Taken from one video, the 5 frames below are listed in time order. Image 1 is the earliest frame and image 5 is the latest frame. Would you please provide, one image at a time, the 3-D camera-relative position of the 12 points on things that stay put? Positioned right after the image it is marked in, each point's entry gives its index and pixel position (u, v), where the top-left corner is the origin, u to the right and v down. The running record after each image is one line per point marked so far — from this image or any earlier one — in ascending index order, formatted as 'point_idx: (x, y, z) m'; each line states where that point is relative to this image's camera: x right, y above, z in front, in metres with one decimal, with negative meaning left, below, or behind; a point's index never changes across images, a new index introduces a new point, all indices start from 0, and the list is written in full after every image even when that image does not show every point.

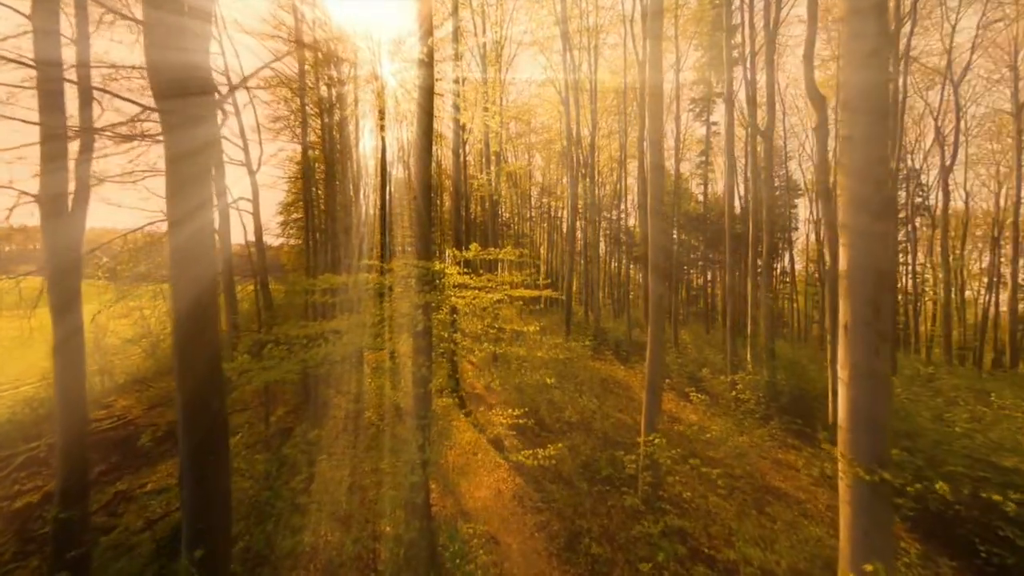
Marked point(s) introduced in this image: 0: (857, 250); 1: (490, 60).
0: (+1.8, +0.2, +2.7) m
1: (-0.6, +6.5, +14.9) m
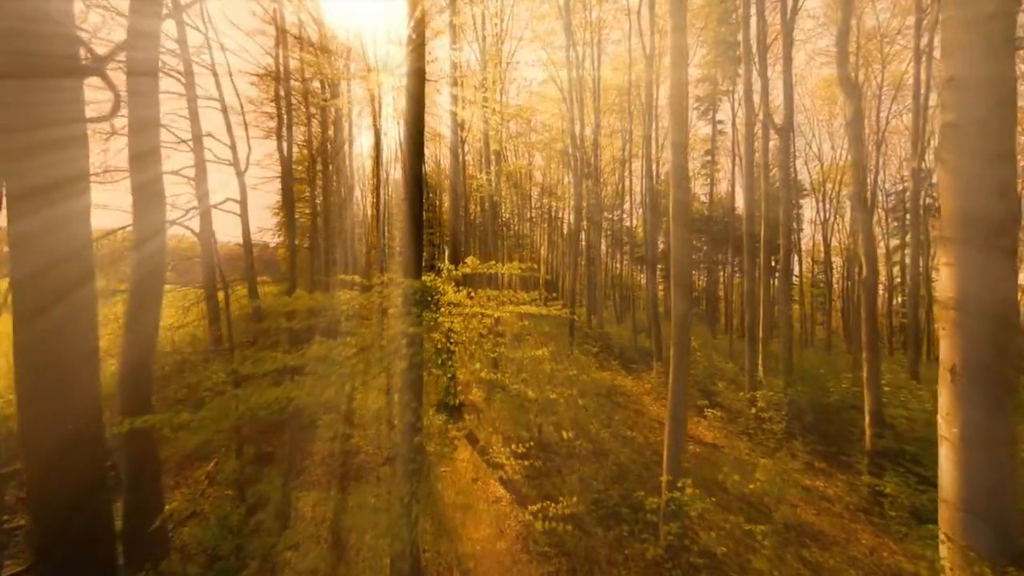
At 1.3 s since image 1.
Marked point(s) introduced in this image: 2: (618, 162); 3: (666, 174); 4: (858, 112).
0: (+1.8, +0.1, +2.1) m
1: (-0.6, +6.3, +14.3) m
2: (+3.7, +4.5, +18.7) m
3: (+5.4, +4.0, +18.4) m
4: (+4.3, +2.2, +6.4) m
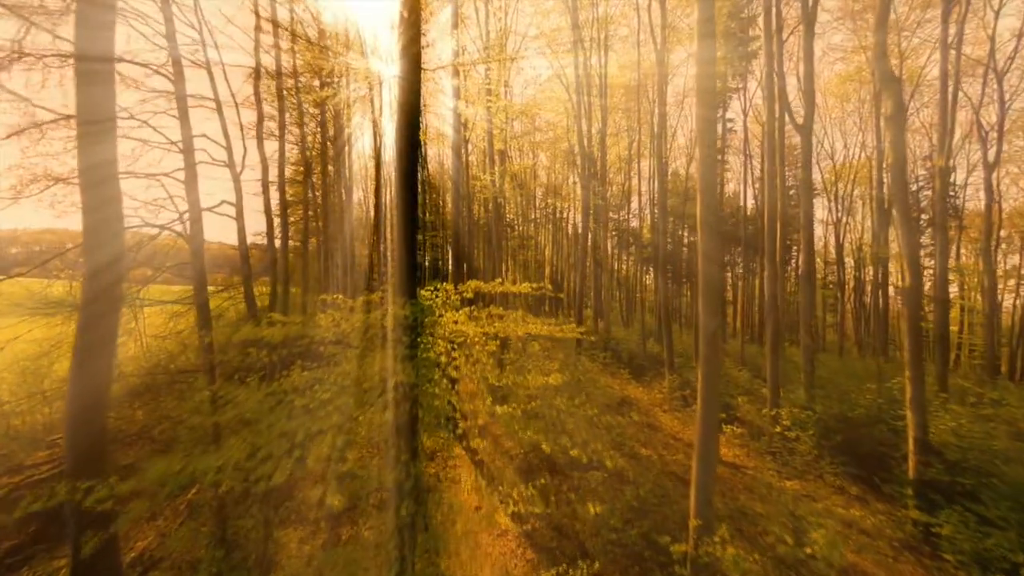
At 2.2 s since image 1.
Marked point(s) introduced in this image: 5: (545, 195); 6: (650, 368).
0: (+1.9, -0.1, +1.6) m
1: (-0.5, +6.2, +13.8) m
2: (+3.9, +4.4, +18.1) m
3: (+5.6, +3.9, +17.8) m
4: (+4.4, +2.1, +5.9) m
5: (+1.2, +3.3, +18.8) m
6: (+3.5, -2.0, +13.2) m
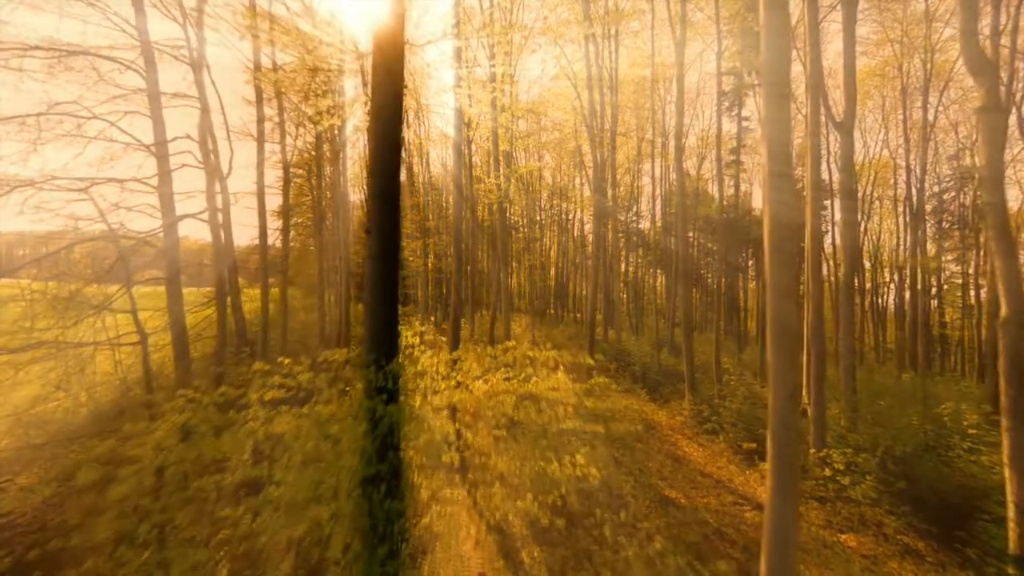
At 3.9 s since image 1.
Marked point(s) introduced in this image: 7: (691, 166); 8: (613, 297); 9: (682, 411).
0: (+1.9, -0.3, +0.6) m
1: (-0.3, +5.9, +12.9) m
2: (+4.1, +4.1, +17.2) m
3: (+5.8, +3.6, +16.8) m
4: (+4.5, +1.8, +4.9) m
5: (+1.4, +3.1, +17.8) m
6: (+3.7, -2.3, +12.2) m
7: (+5.9, +4.0, +17.0) m
8: (+3.0, -0.3, +15.4) m
9: (+3.4, -2.4, +10.3) m
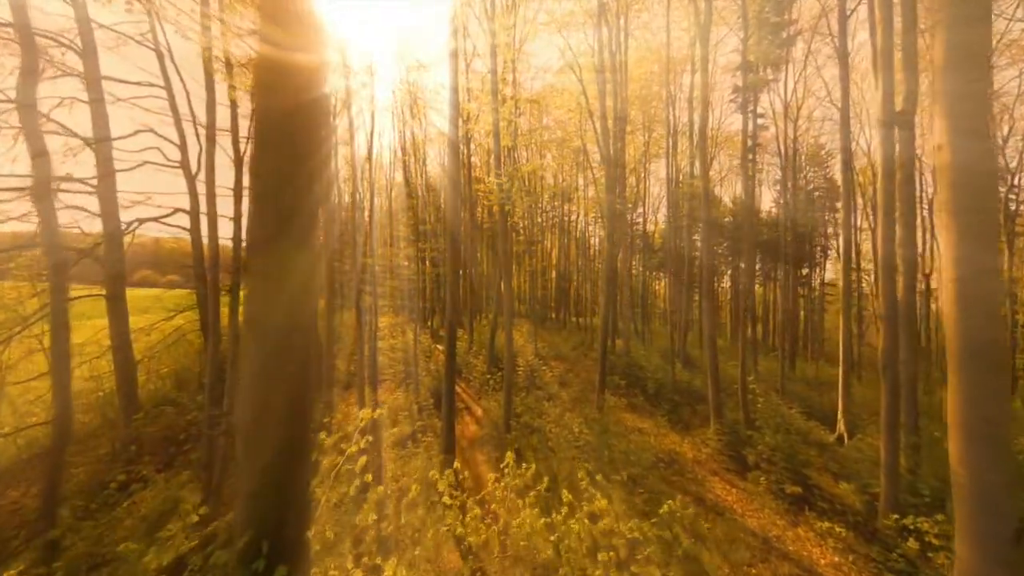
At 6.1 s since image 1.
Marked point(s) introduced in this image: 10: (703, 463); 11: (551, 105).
0: (+2.0, -0.6, -0.6) m
1: (-0.3, +5.7, +11.6) m
2: (+4.1, +3.9, +15.9) m
3: (+5.8, +3.4, +15.6) m
4: (+4.5, +1.6, +3.7) m
5: (+1.5, +2.8, +16.6) m
6: (+3.7, -2.6, +10.9) m
7: (+5.9, +3.7, +15.7) m
8: (+3.1, -0.6, +14.1) m
9: (+3.4, -2.7, +9.1) m
10: (+3.1, -2.8, +8.2) m
11: (+1.1, +4.6, +13.0) m
